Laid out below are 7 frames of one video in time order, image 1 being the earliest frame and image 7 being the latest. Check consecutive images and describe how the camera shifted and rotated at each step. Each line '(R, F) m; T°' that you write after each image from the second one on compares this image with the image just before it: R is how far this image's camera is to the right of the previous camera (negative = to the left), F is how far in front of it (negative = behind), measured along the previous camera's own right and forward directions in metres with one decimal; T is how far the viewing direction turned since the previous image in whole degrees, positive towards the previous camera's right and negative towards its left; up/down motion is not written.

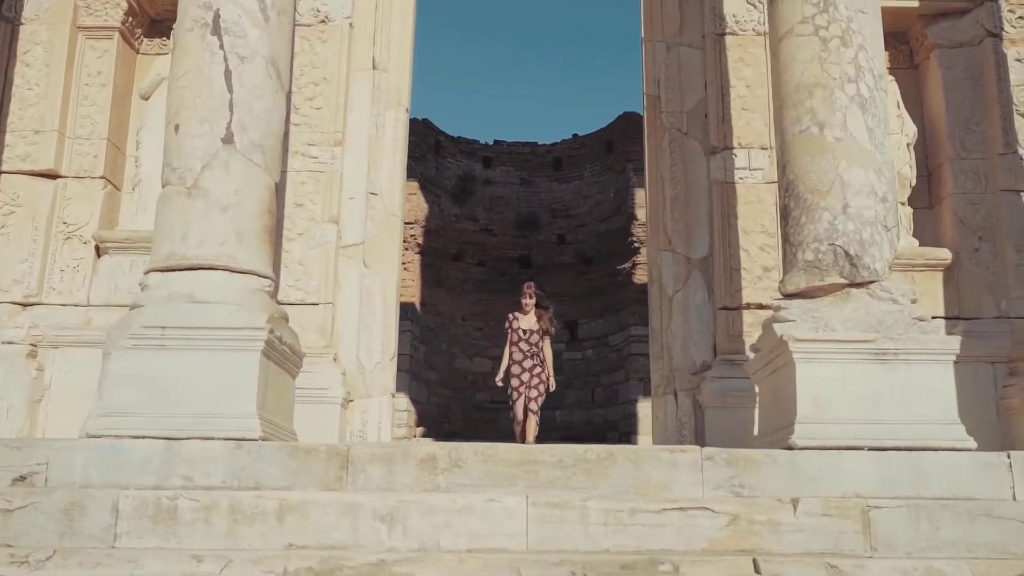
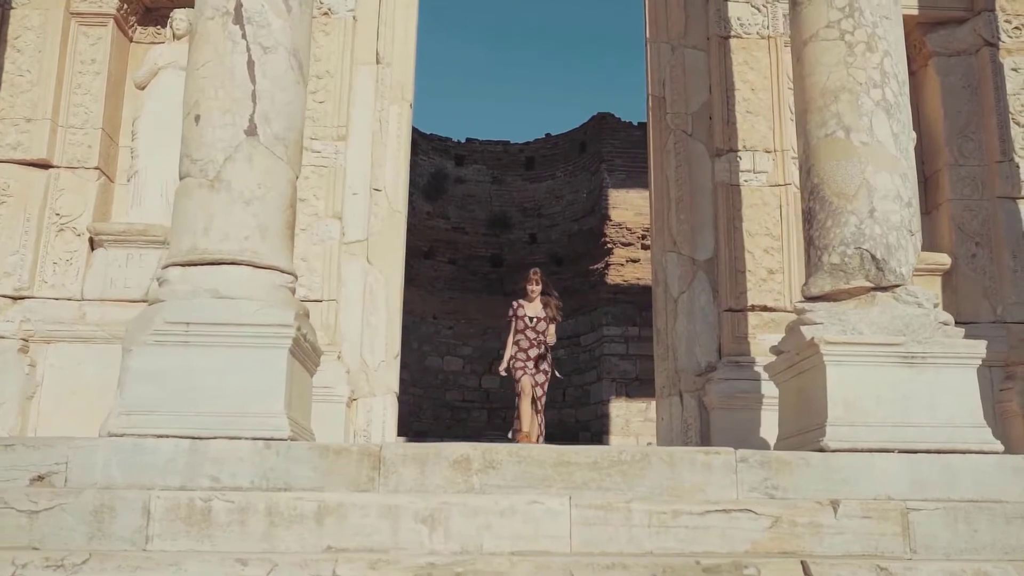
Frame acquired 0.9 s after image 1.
(-0.4, +0.1) m; +3°
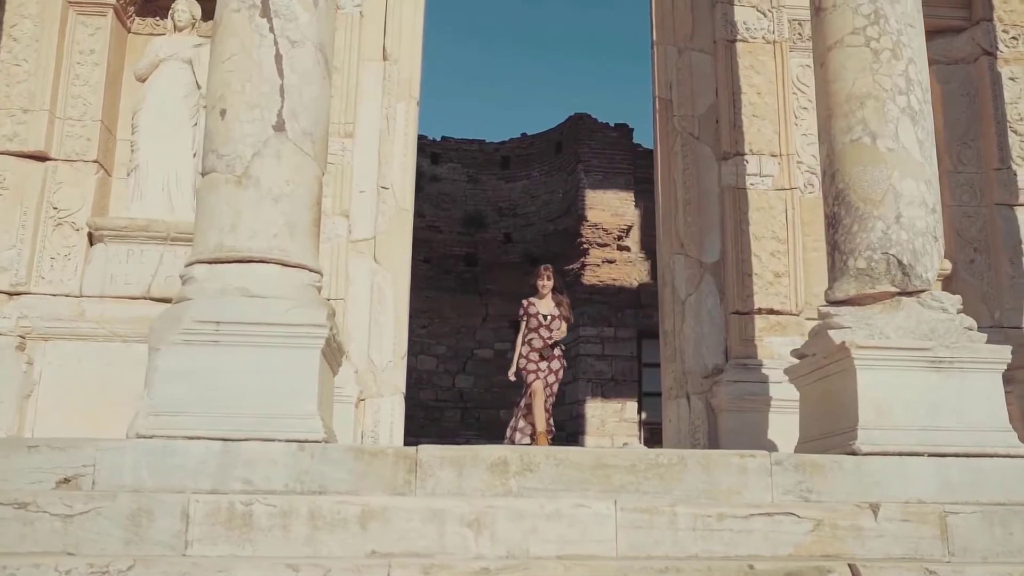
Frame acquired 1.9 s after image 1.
(-0.4, 0.0) m; +3°
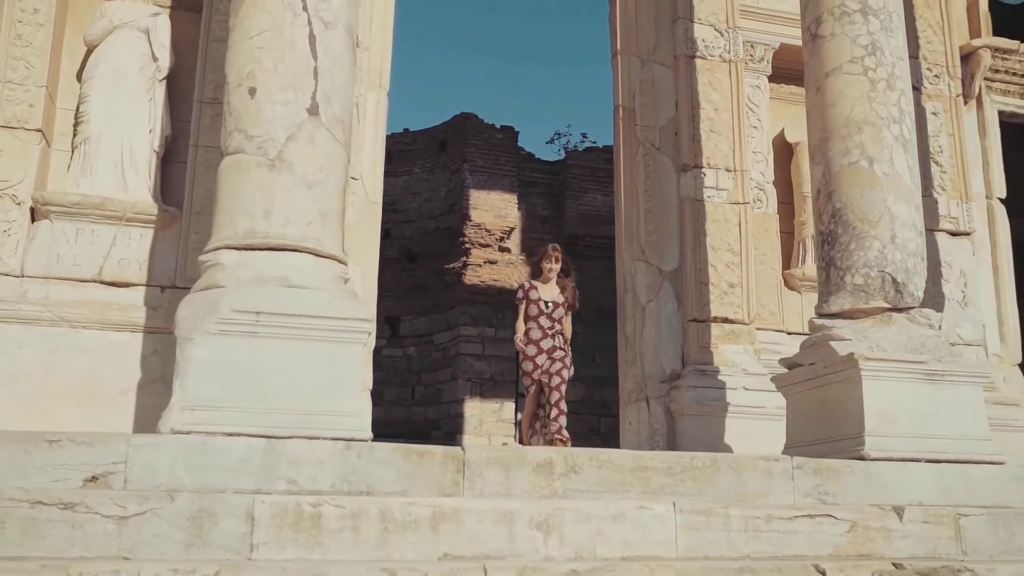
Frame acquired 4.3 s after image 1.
(-1.0, +0.1) m; +10°
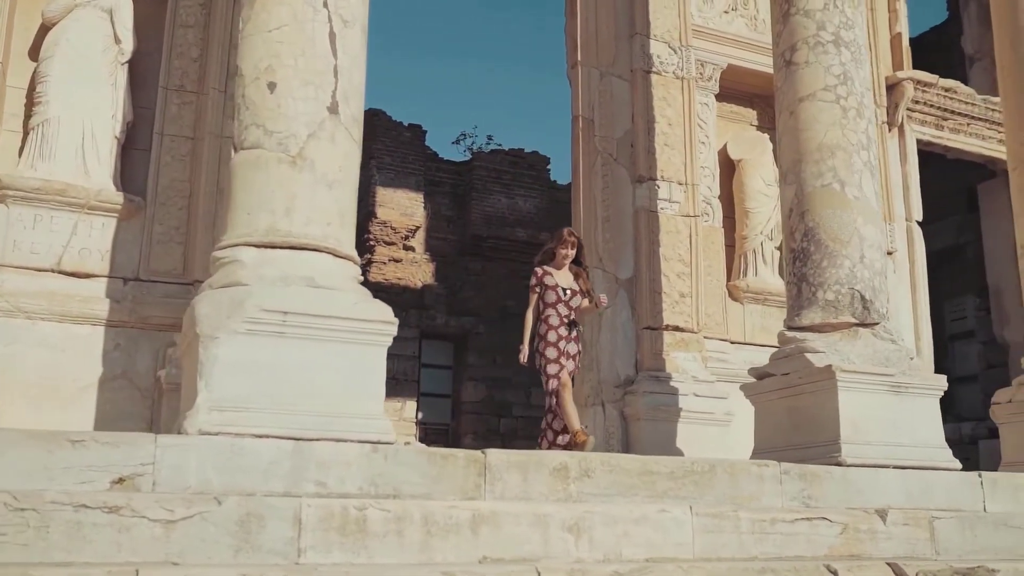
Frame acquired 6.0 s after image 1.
(-0.7, 0.0) m; +8°
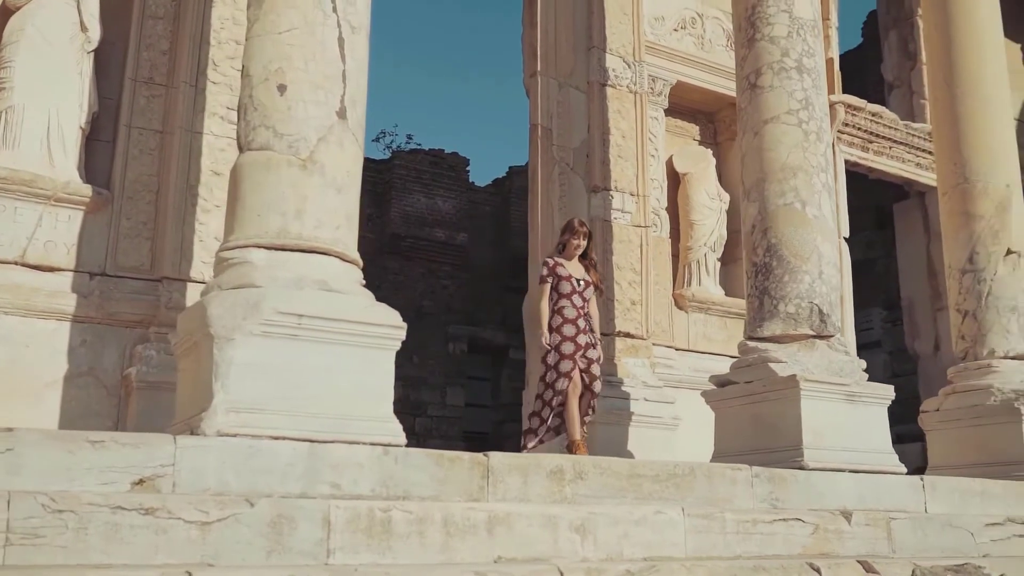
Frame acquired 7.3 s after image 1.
(-0.5, -0.1) m; +6°
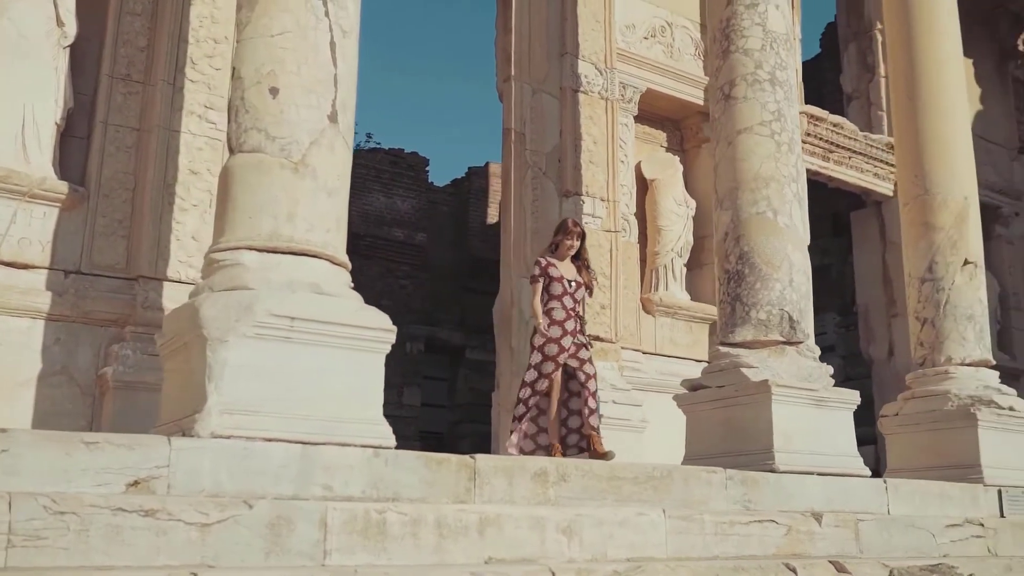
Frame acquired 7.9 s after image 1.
(-0.2, -0.1) m; +3°
